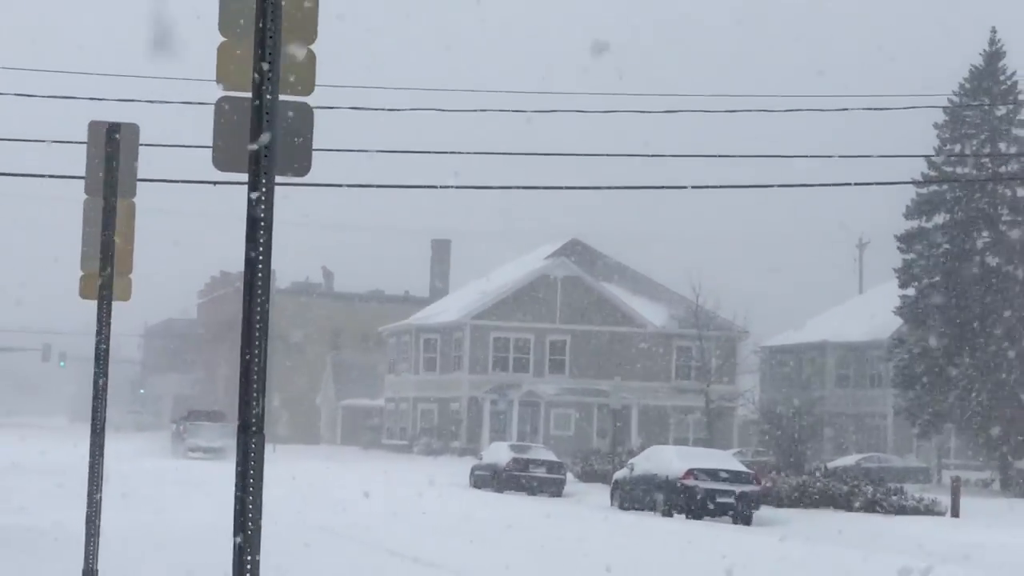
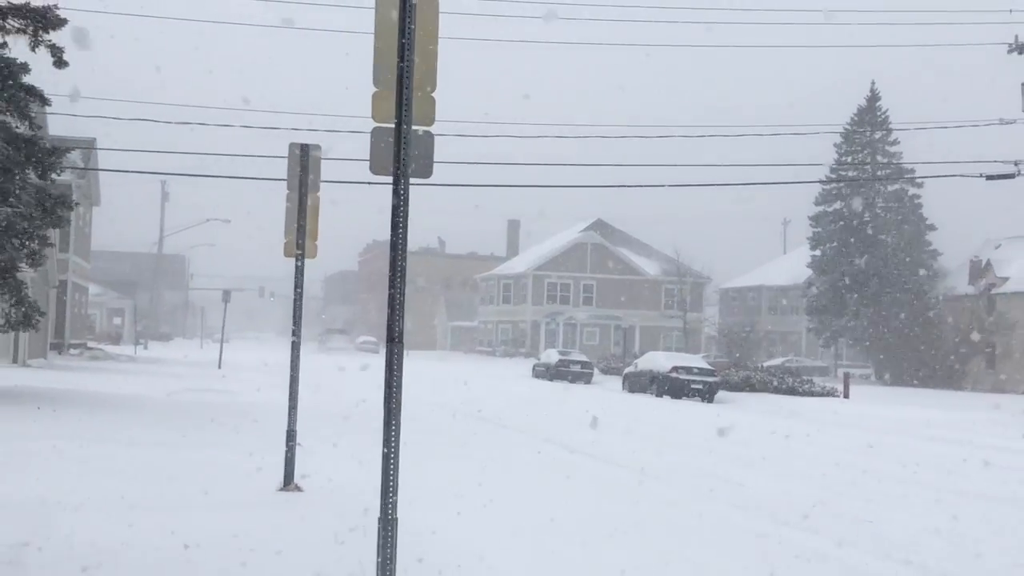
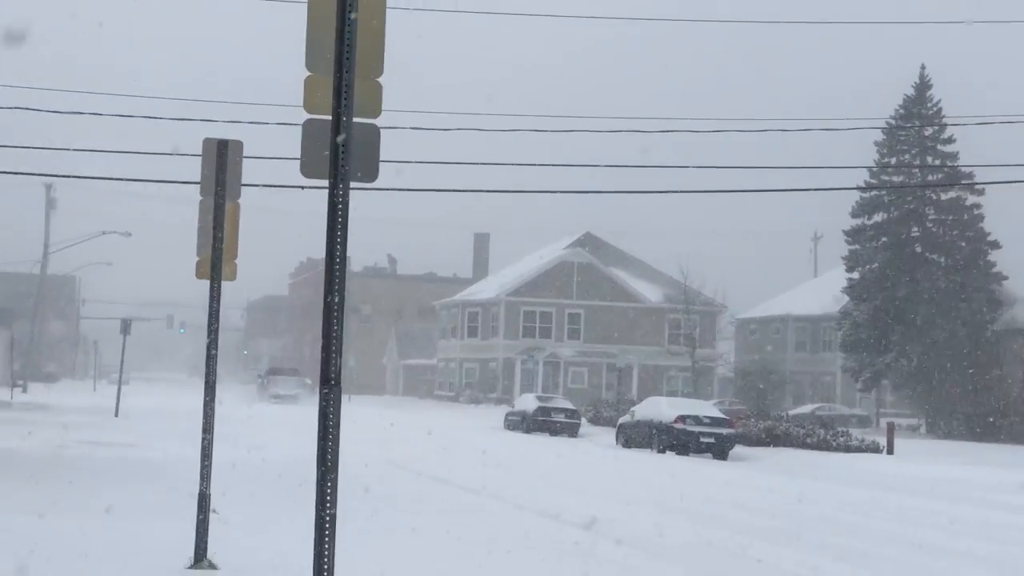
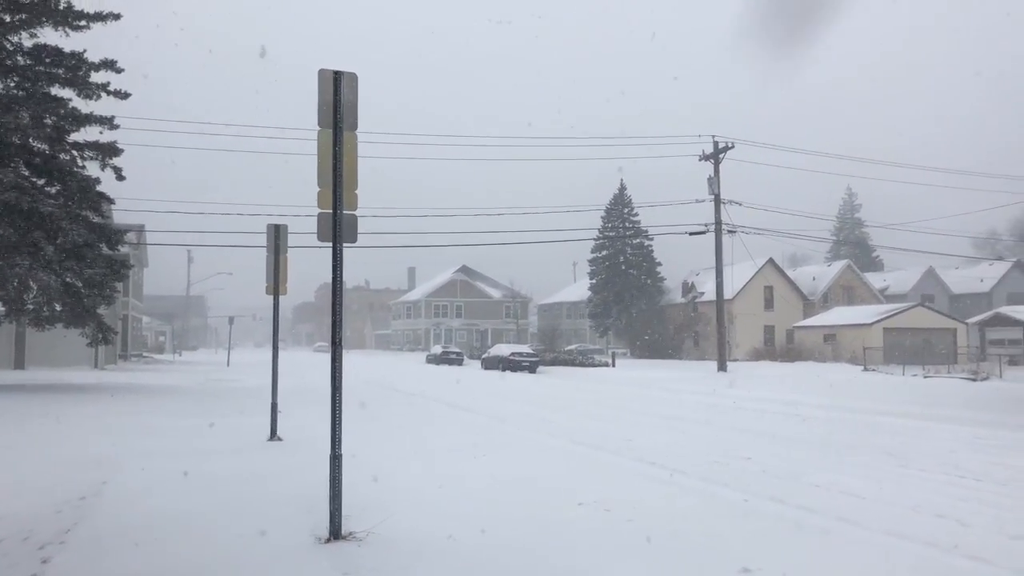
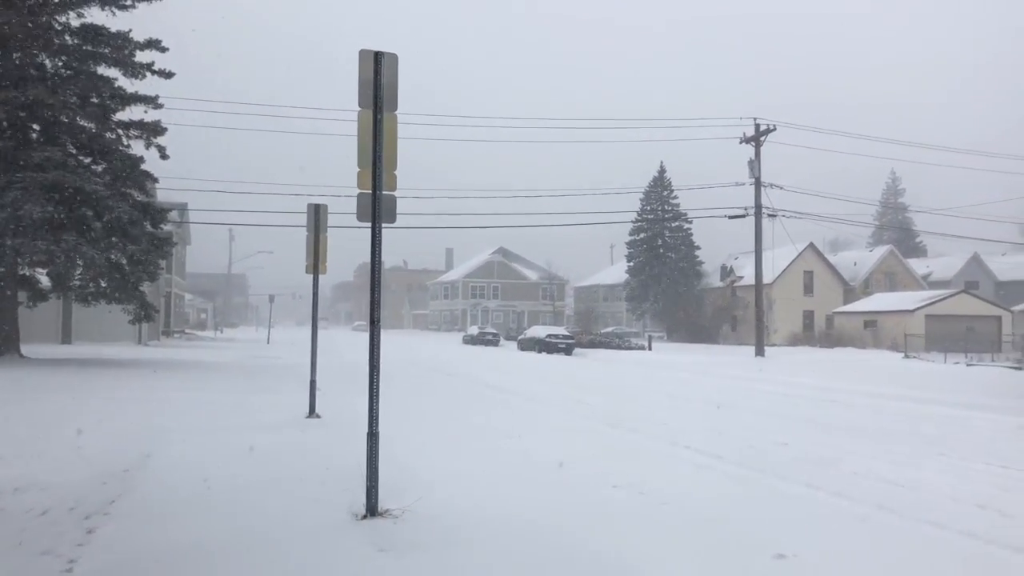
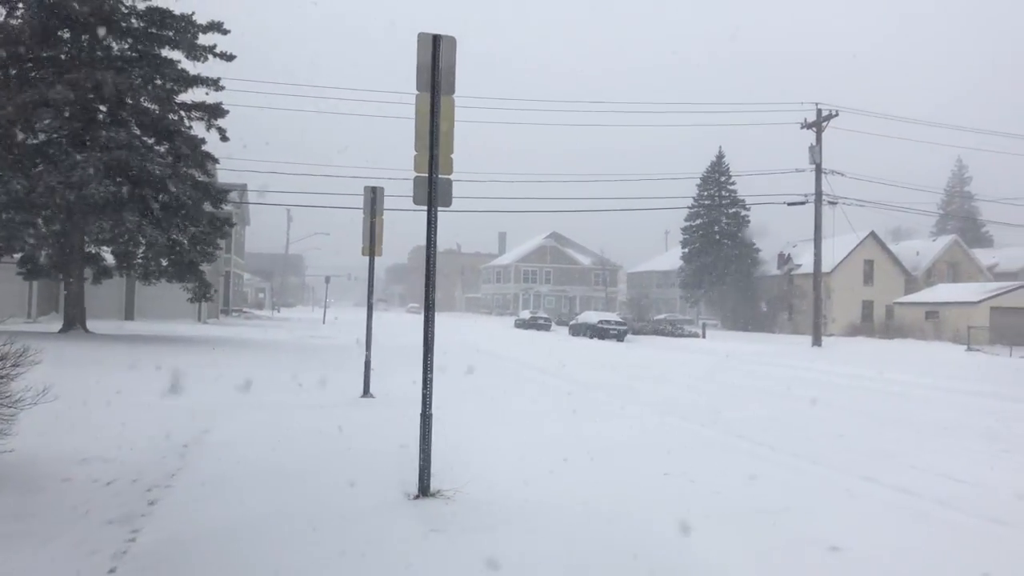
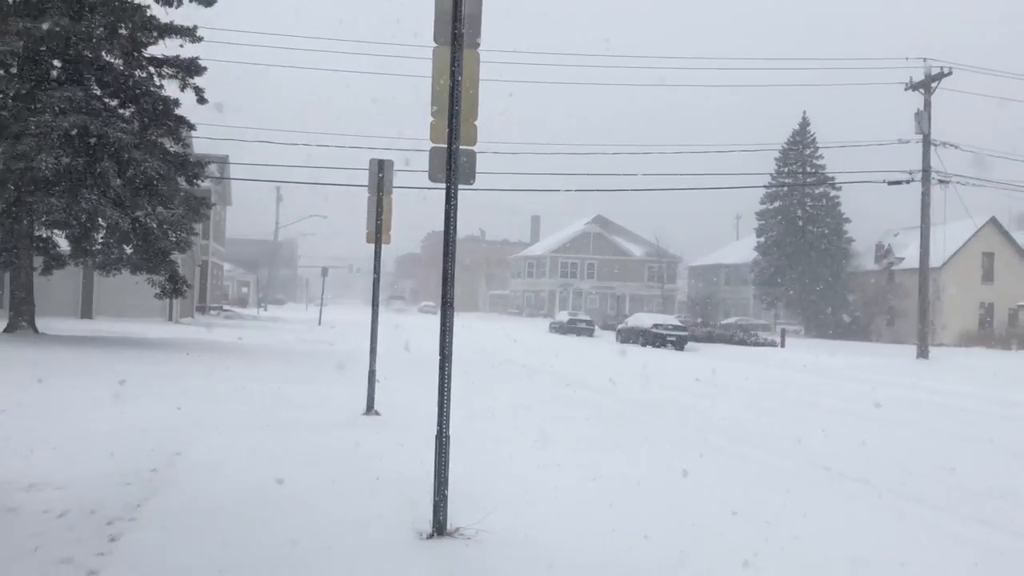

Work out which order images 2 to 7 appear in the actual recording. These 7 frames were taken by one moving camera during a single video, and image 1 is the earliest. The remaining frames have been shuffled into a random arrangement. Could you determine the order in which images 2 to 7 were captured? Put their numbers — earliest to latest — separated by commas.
3, 2, 7, 6, 5, 4
